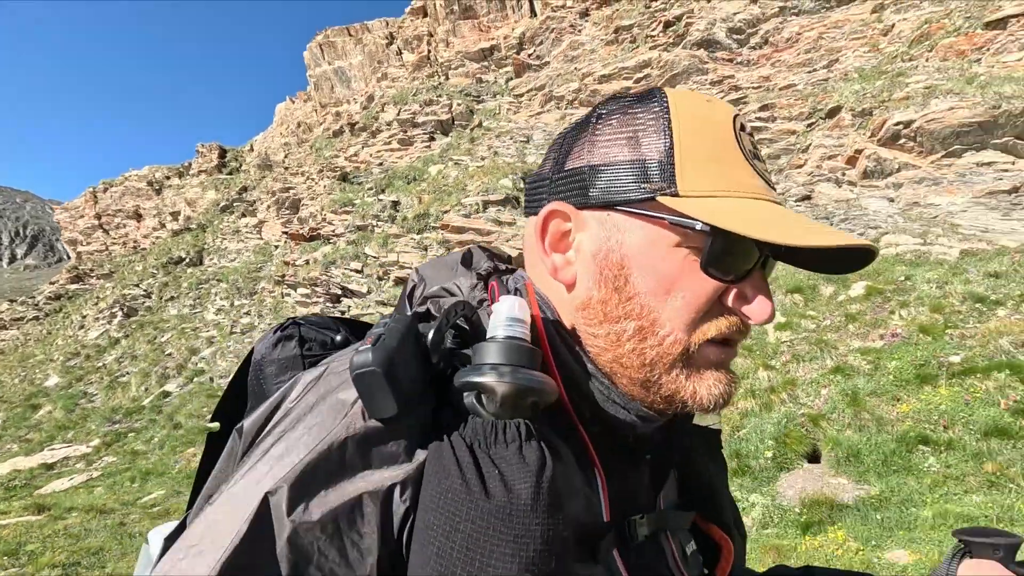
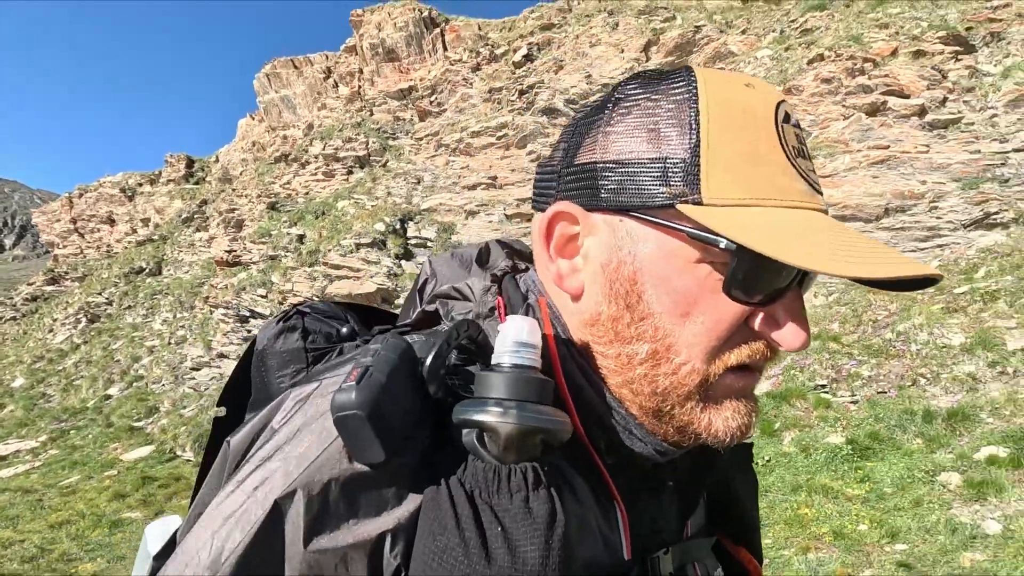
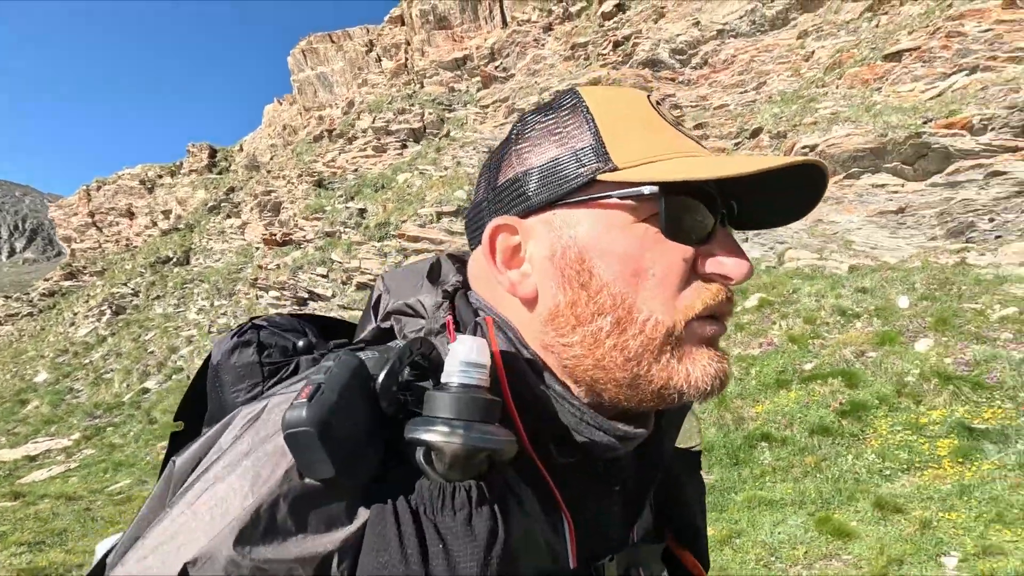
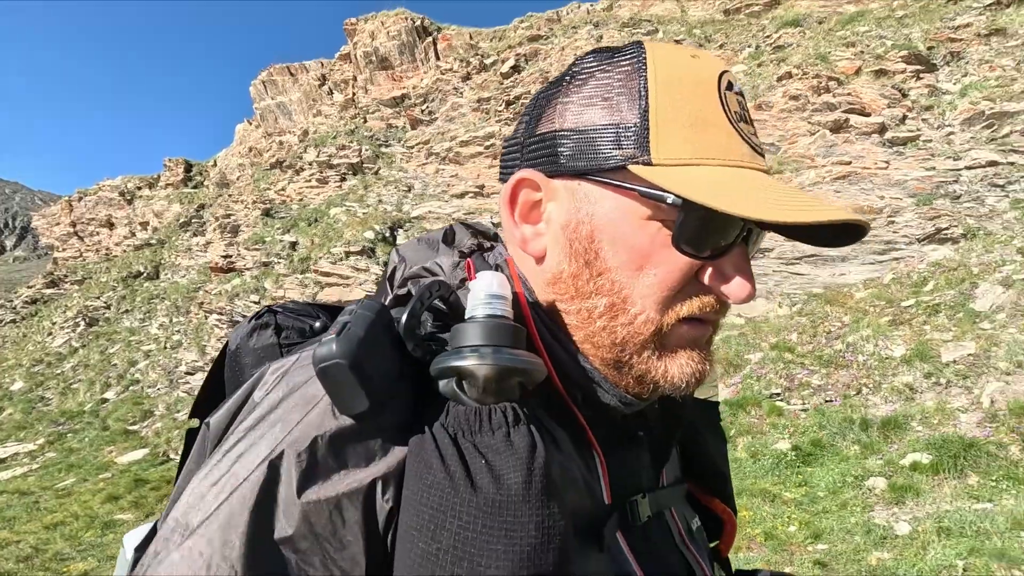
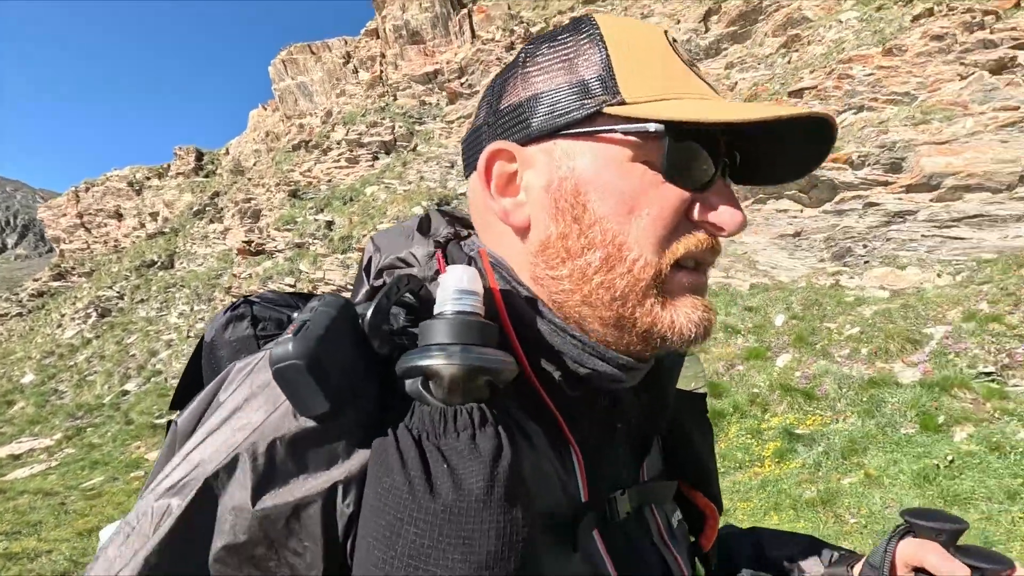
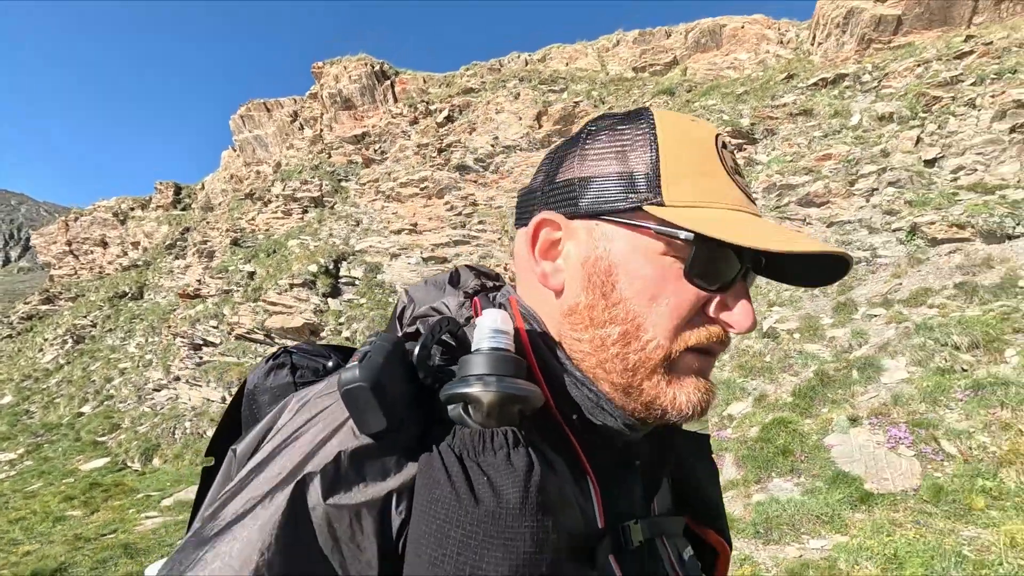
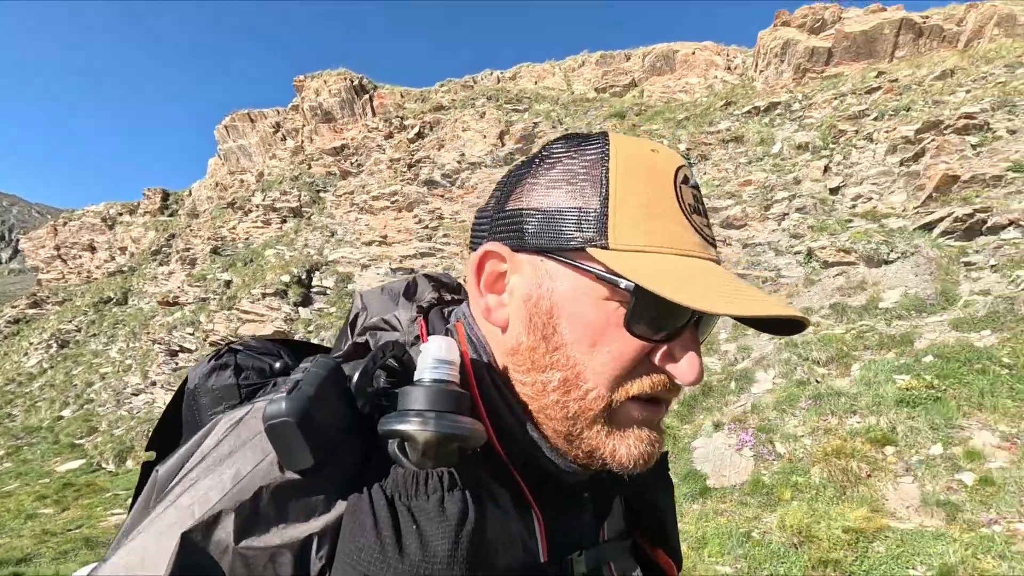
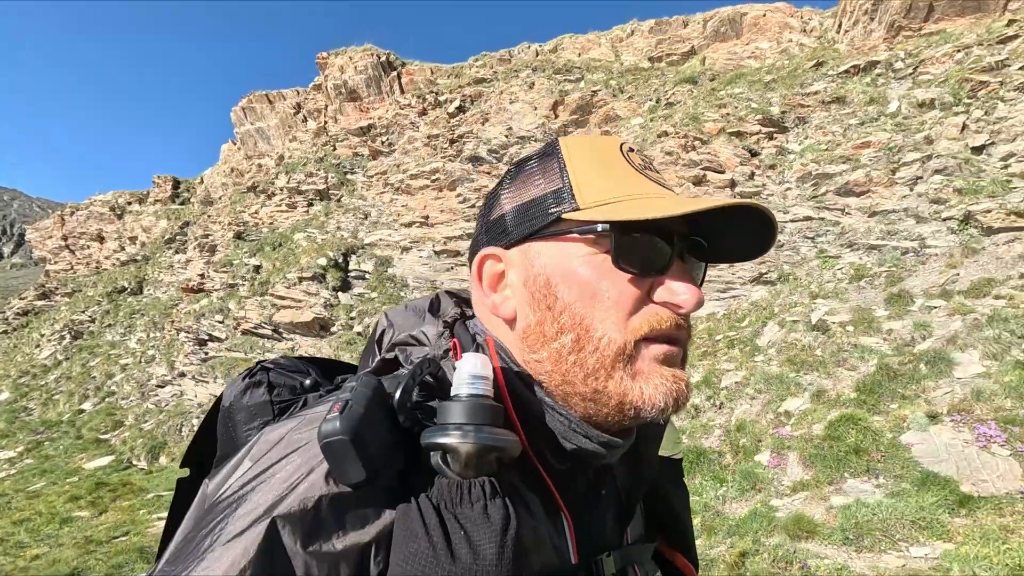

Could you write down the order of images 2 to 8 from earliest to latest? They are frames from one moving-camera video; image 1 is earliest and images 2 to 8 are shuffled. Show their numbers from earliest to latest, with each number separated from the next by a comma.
3, 5, 2, 4, 8, 6, 7
